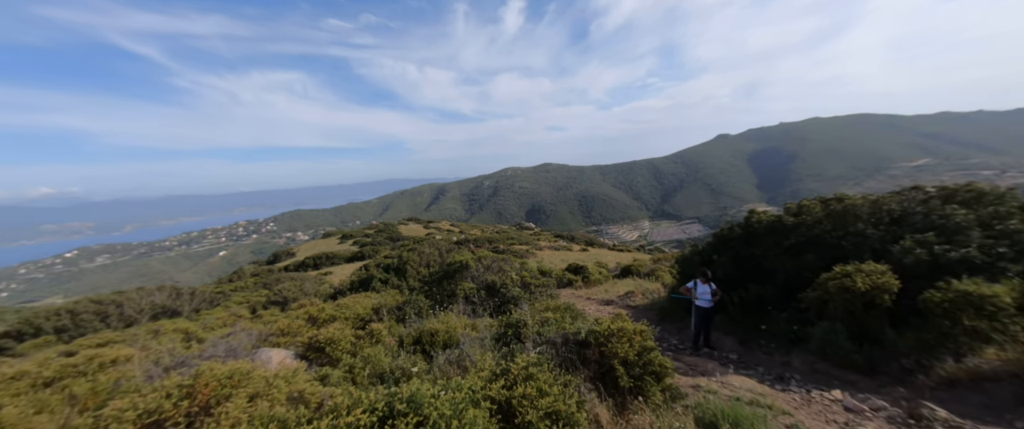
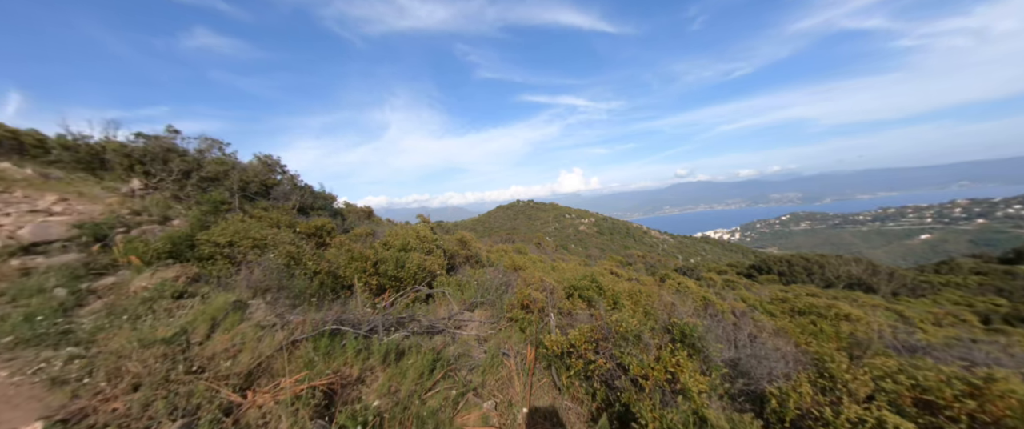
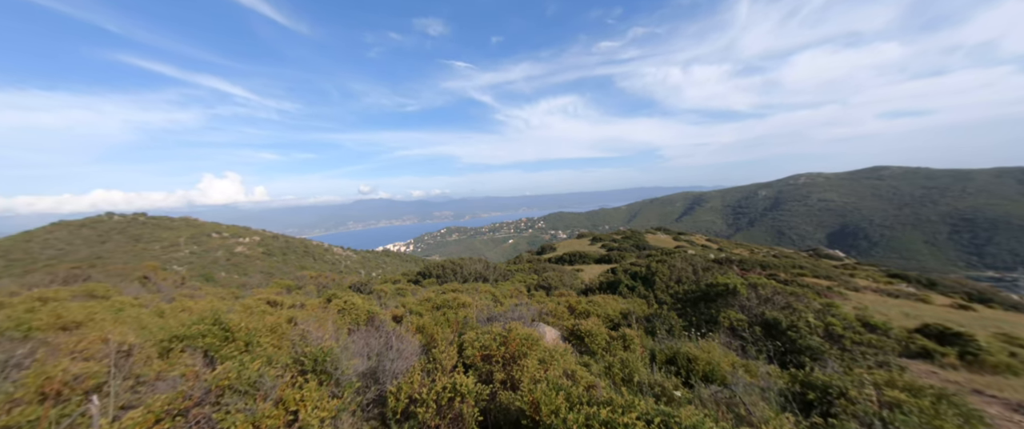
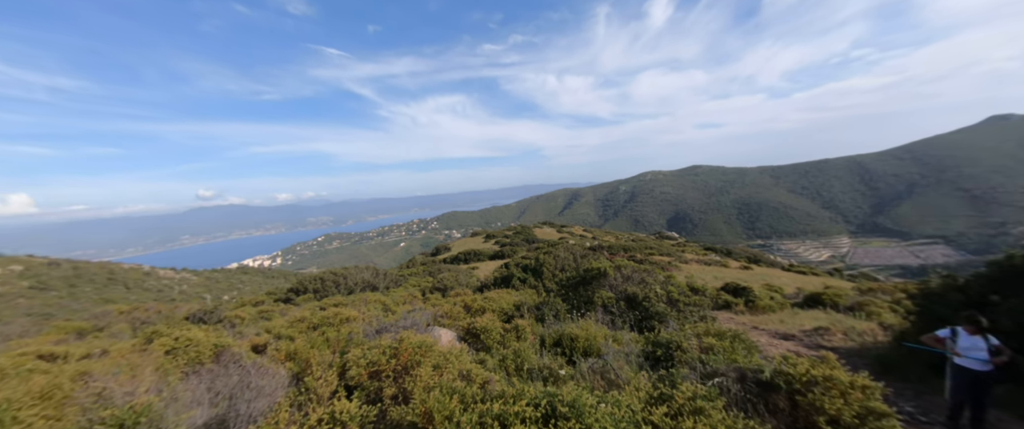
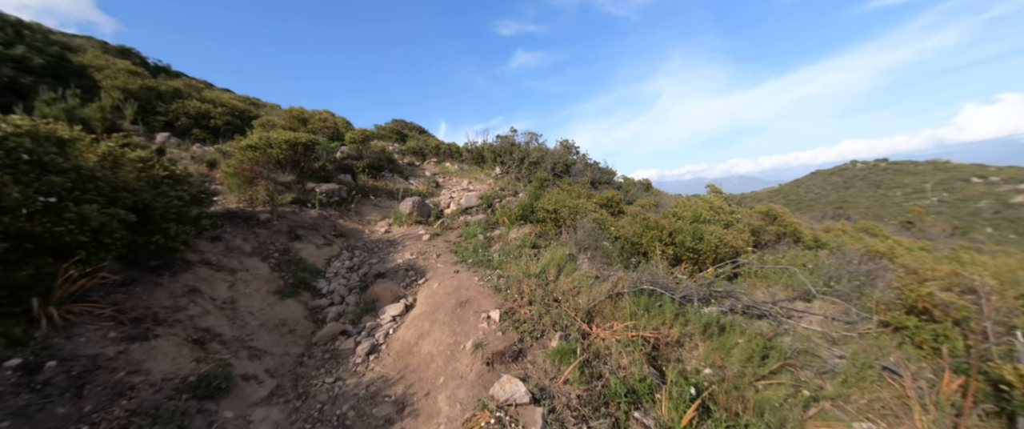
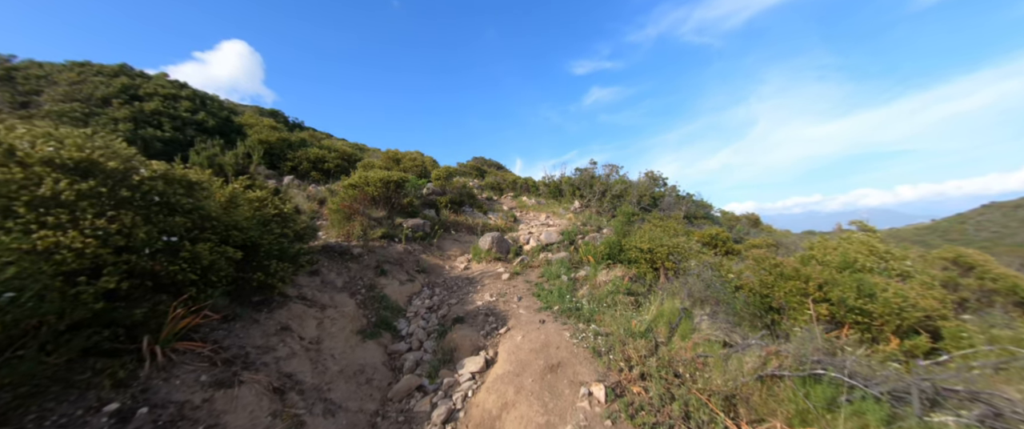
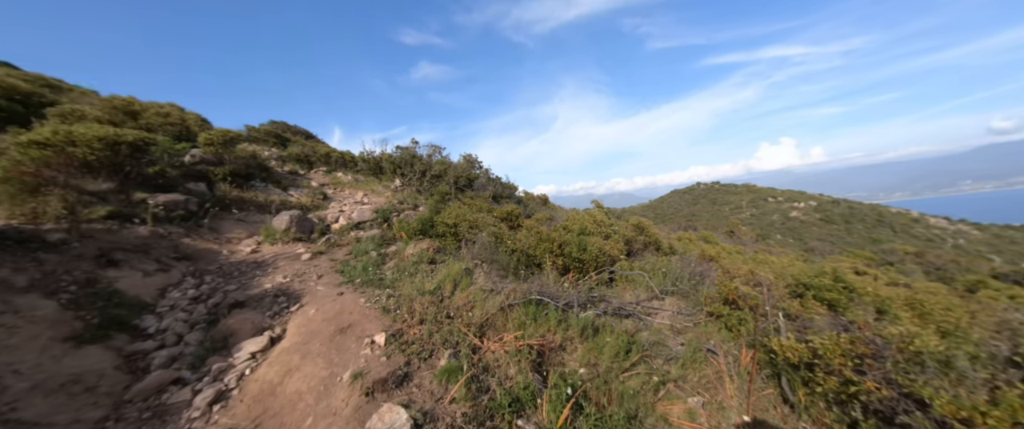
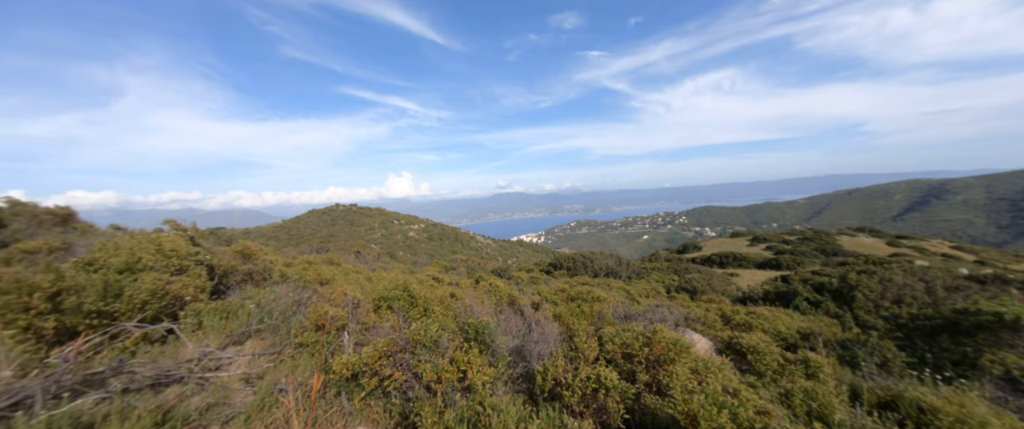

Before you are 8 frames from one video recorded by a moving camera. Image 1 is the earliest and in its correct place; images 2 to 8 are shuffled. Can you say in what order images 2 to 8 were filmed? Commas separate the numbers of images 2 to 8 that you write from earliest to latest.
4, 3, 8, 2, 7, 5, 6
